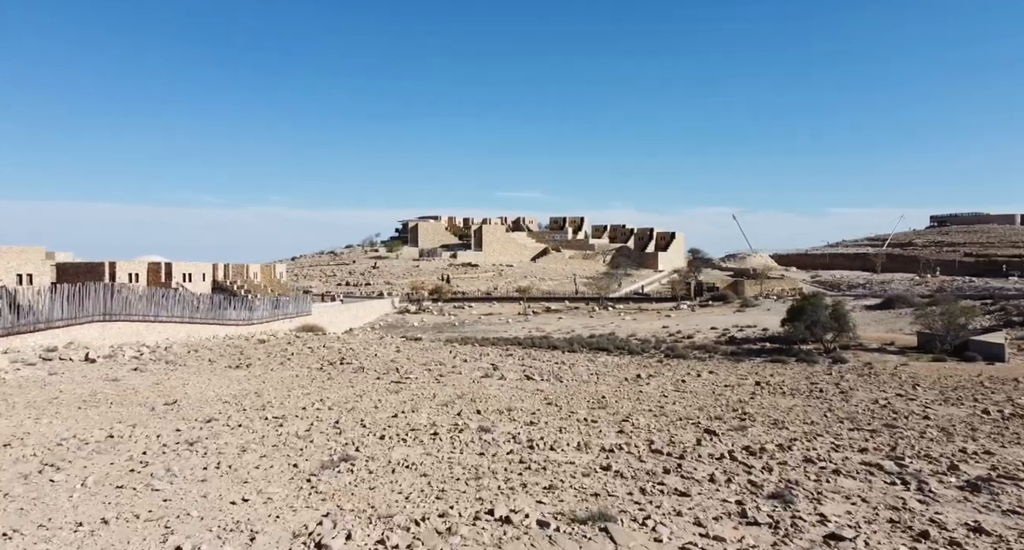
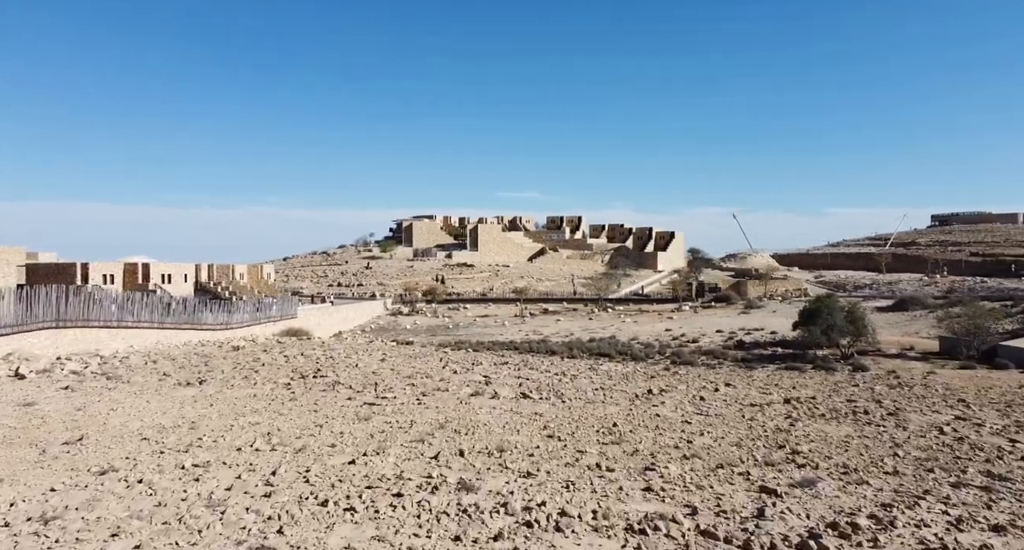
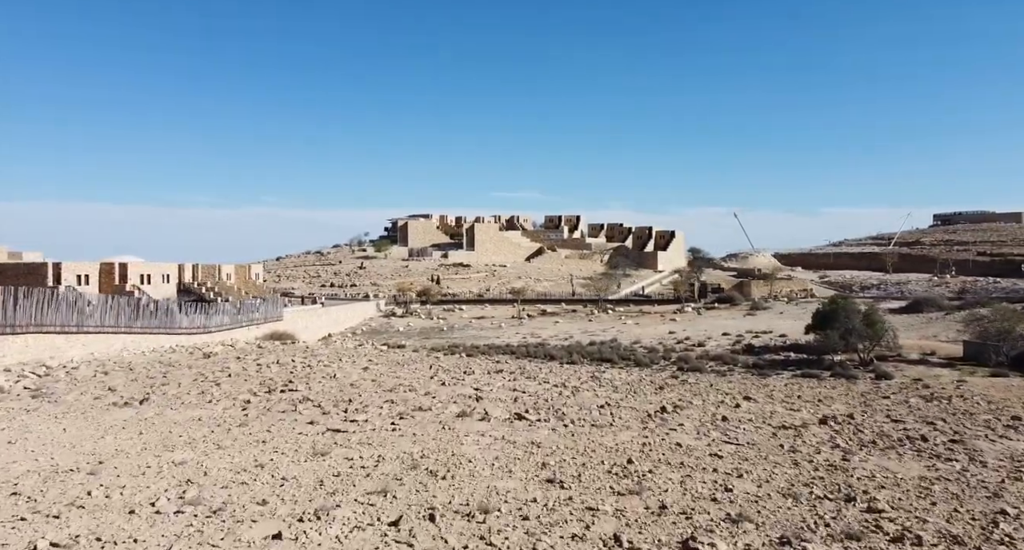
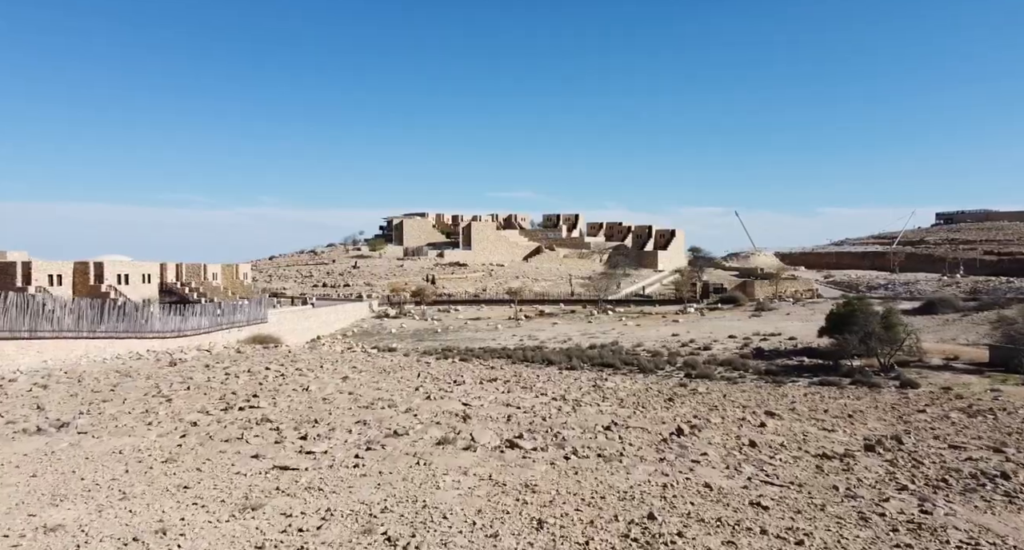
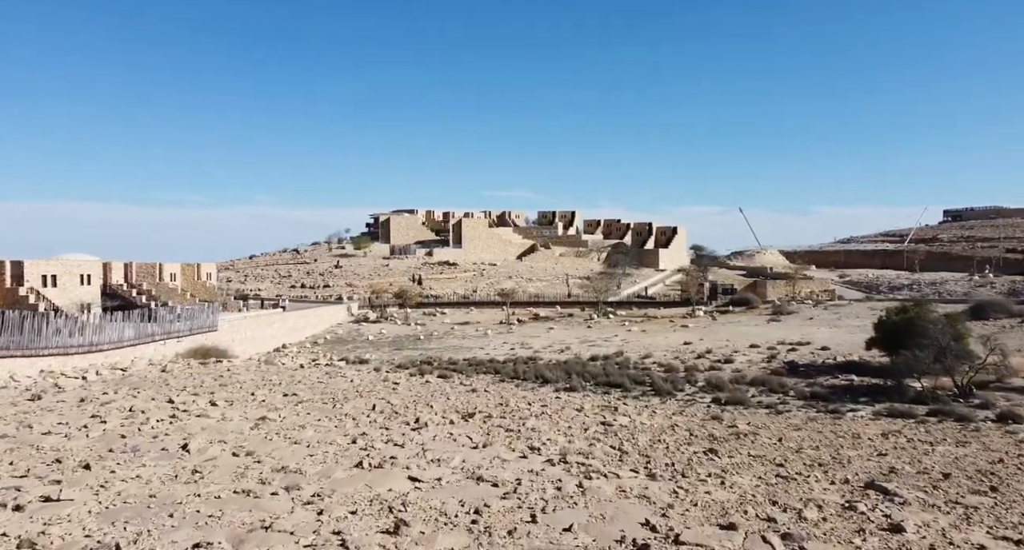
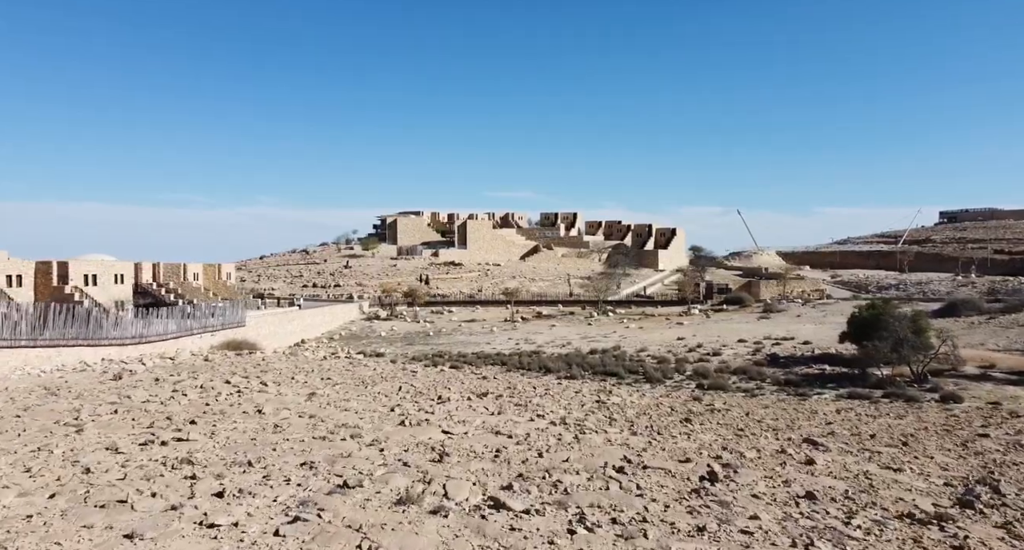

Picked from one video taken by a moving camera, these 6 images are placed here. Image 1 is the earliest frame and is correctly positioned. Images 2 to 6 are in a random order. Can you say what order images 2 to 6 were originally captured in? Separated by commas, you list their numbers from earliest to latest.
2, 3, 4, 6, 5
